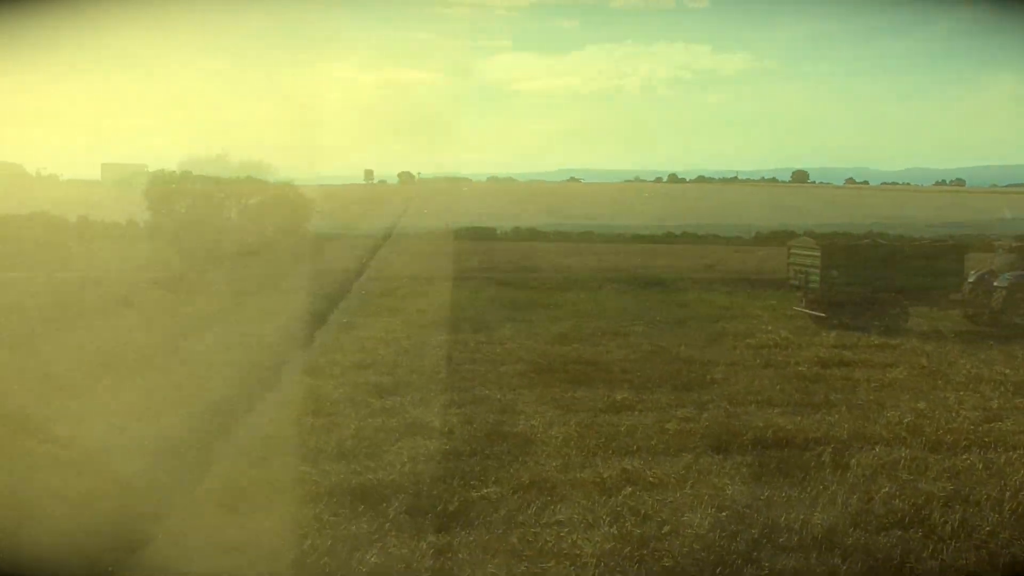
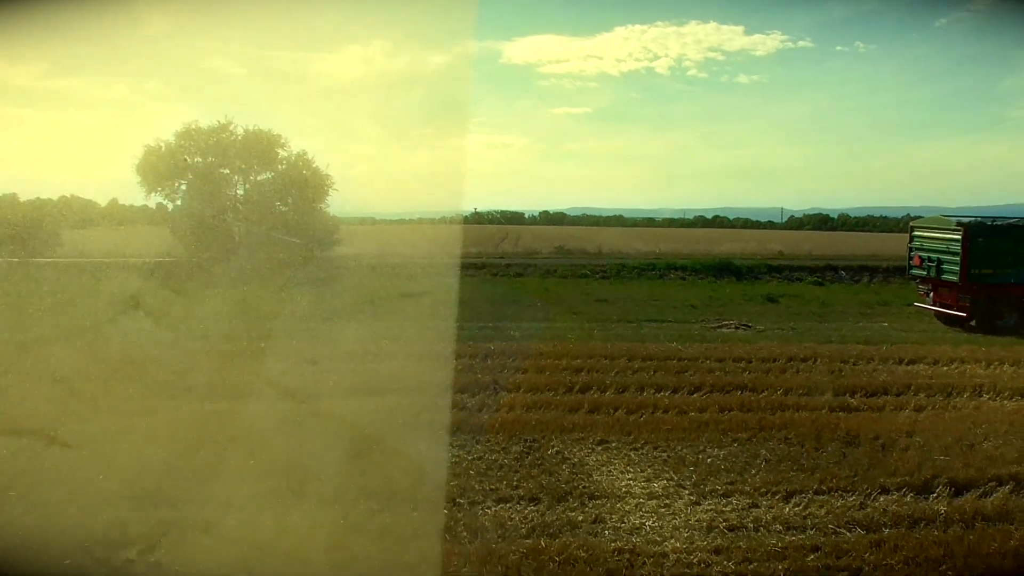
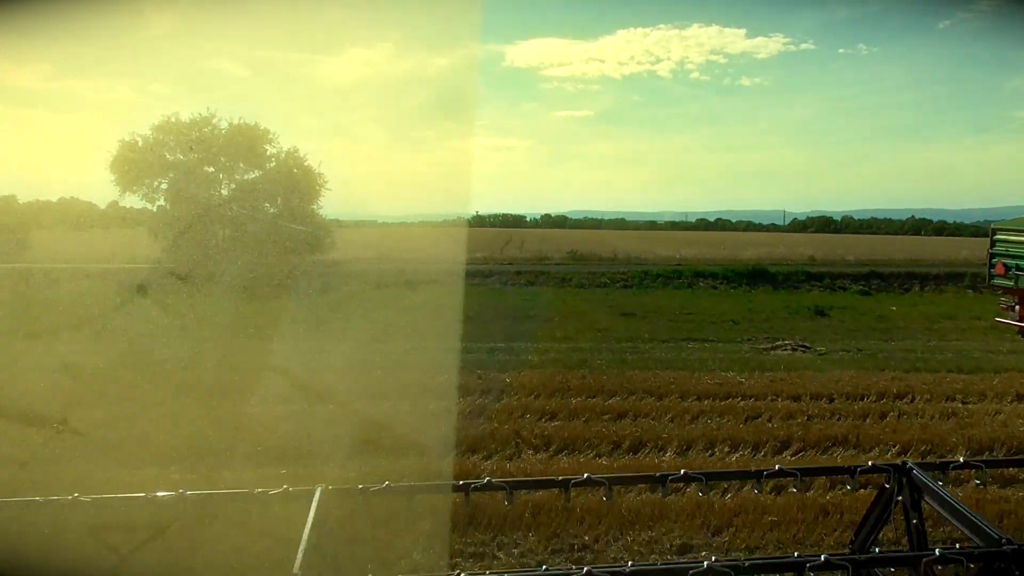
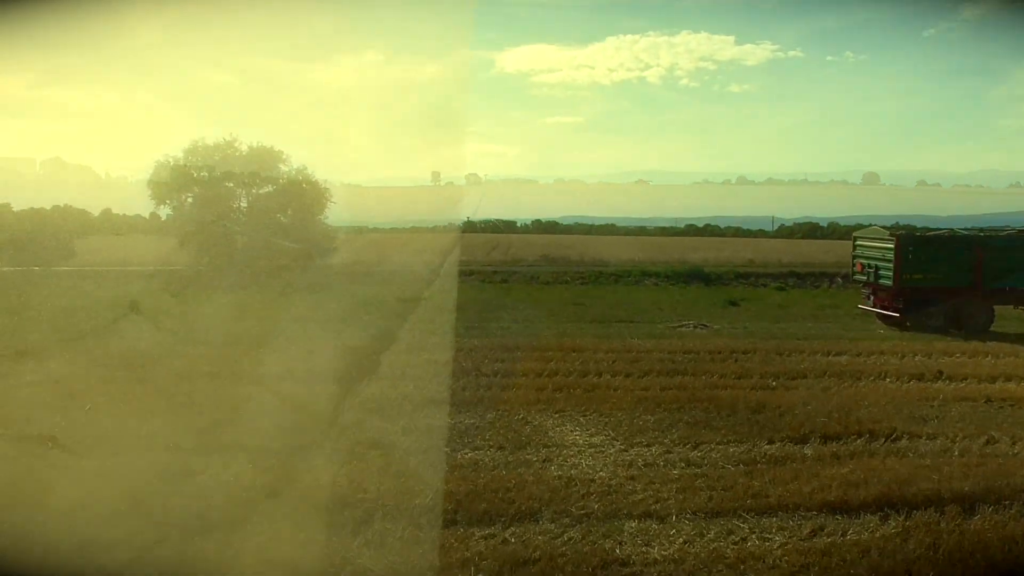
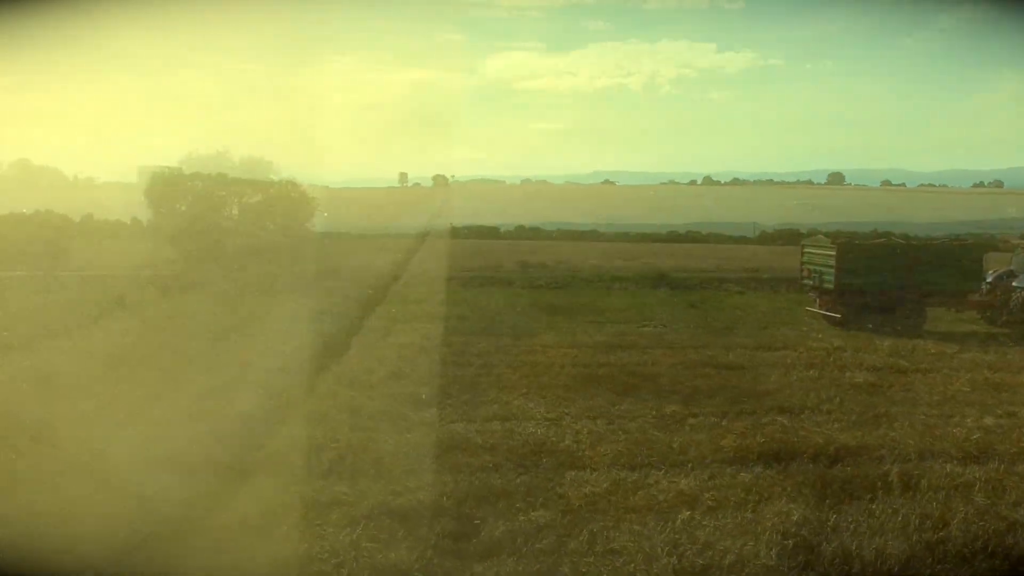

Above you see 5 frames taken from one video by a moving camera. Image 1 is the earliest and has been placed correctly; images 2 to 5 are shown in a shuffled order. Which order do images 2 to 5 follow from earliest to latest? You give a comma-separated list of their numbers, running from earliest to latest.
5, 4, 2, 3
